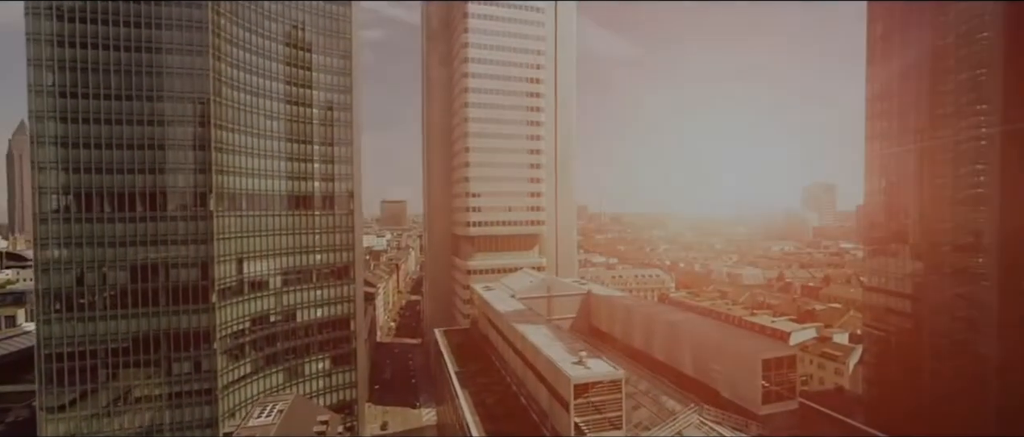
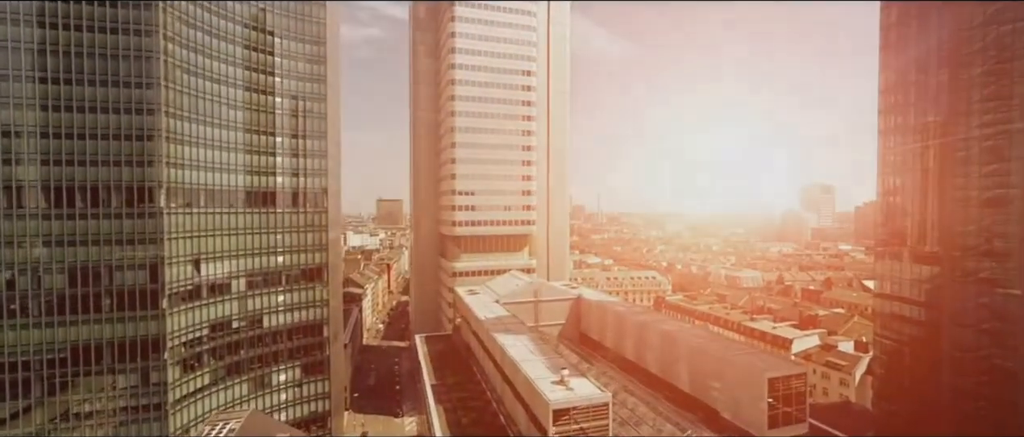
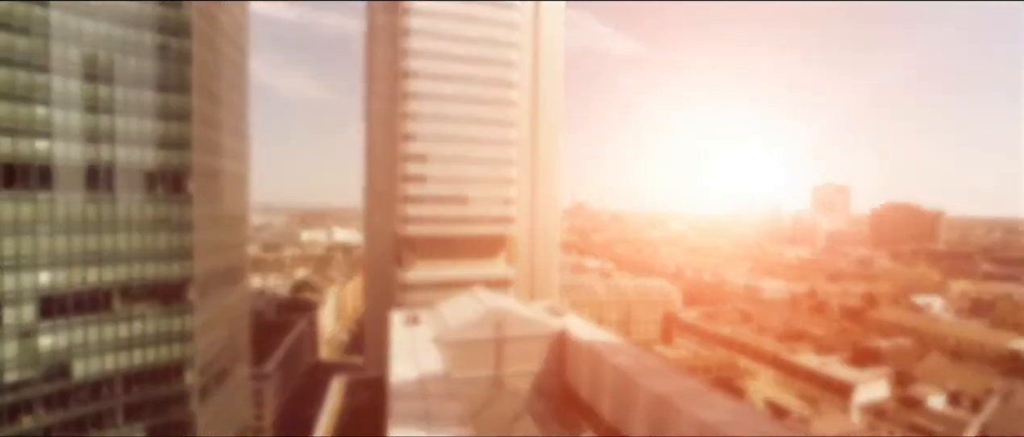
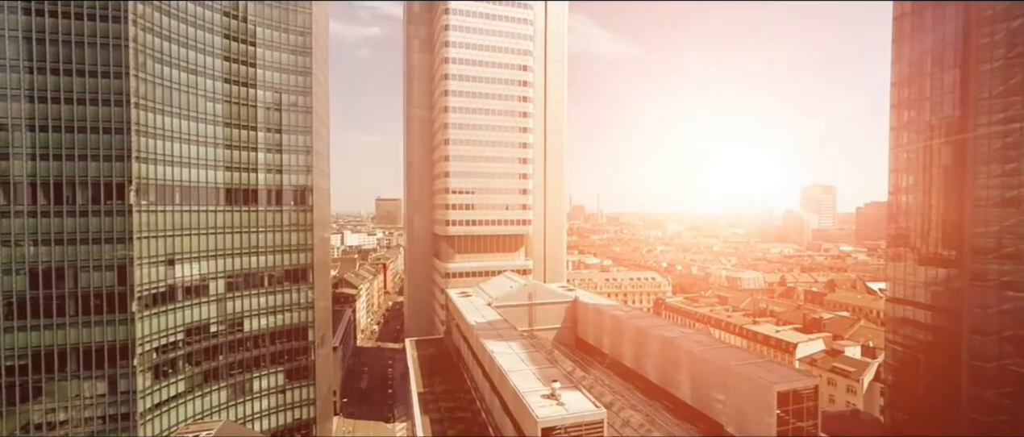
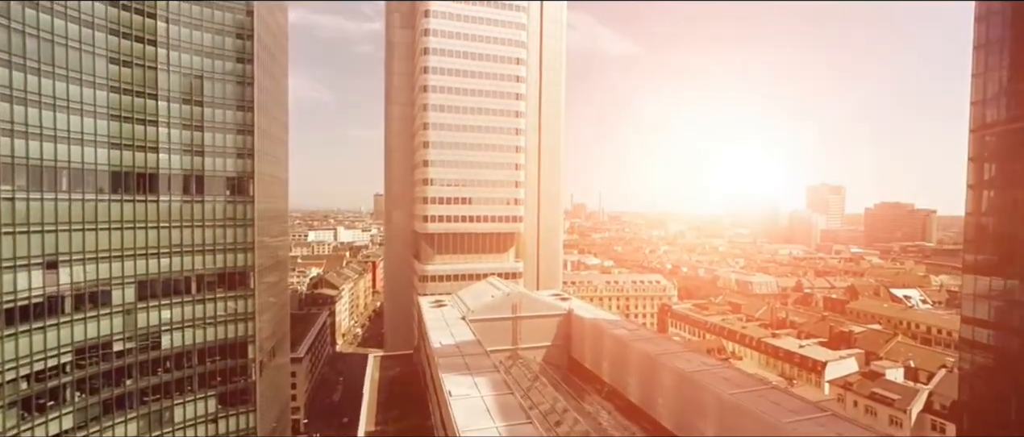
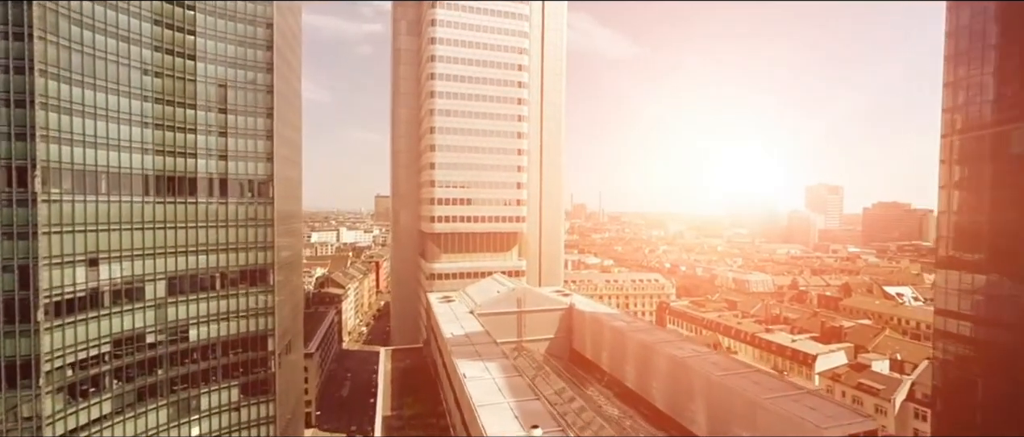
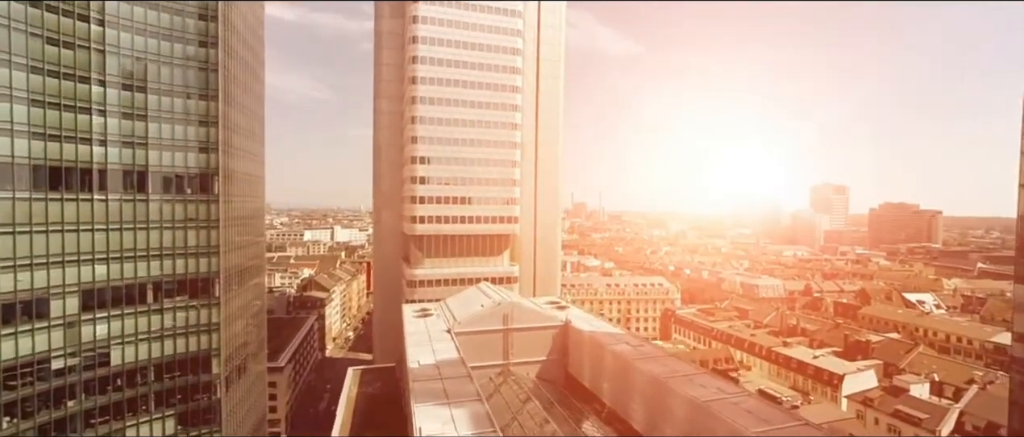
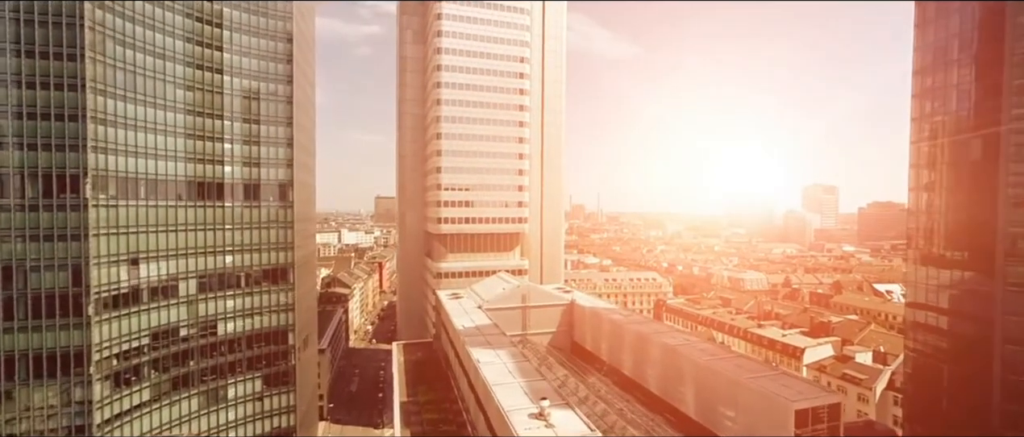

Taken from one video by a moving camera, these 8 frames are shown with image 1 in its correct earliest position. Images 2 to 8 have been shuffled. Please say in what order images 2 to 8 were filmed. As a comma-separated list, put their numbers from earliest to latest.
2, 4, 8, 6, 5, 7, 3
